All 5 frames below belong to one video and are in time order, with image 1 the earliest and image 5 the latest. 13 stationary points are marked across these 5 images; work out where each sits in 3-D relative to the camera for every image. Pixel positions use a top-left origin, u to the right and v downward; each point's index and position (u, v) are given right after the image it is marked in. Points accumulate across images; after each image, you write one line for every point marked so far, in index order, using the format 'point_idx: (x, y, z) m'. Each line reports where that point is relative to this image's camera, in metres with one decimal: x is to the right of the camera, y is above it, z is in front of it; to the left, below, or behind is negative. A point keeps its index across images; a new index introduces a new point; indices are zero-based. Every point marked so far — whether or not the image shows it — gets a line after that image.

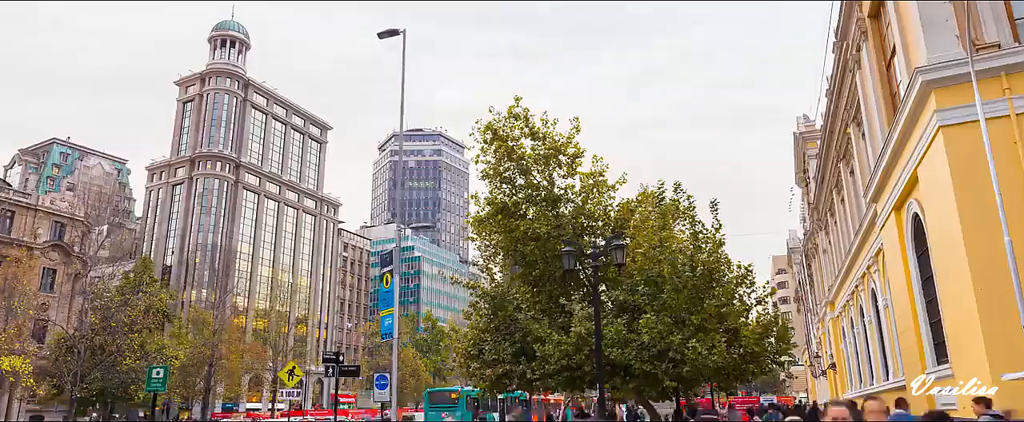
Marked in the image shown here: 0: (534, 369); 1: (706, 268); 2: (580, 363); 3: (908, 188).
0: (+0.6, -4.0, +17.9) m
1: (+4.9, -1.4, +17.8) m
2: (+1.7, -3.7, +17.1) m
3: (+8.4, +0.5, +14.9) m
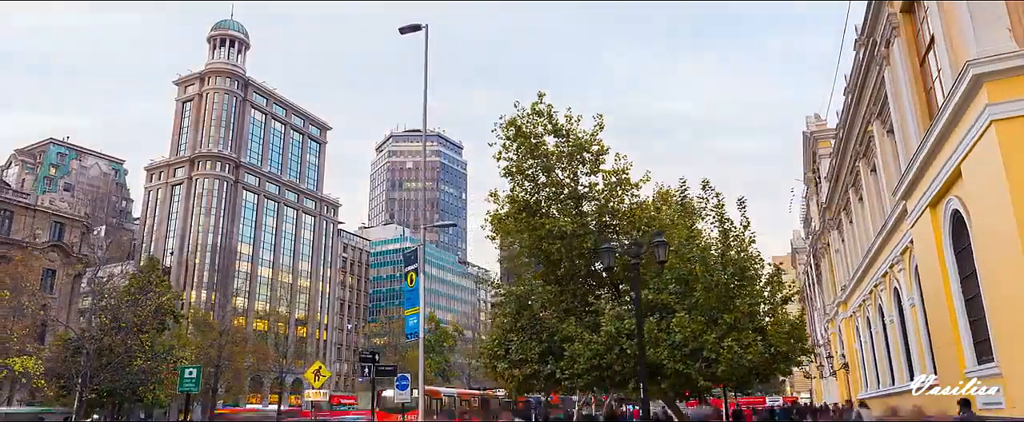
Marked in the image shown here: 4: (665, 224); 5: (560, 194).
0: (+1.3, -3.9, +17.6) m
1: (+5.6, -1.4, +17.5) m
2: (+2.4, -3.6, +16.8) m
3: (+9.1, +0.6, +14.7) m
4: (+4.3, -0.4, +19.9) m
5: (+1.3, +0.5, +19.9) m
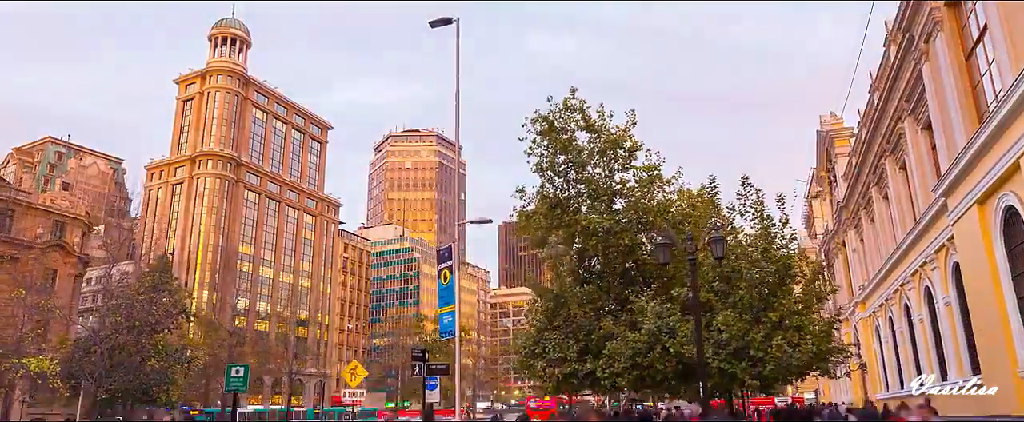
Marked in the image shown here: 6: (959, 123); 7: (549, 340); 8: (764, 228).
0: (+2.2, -3.8, +17.3) m
1: (+6.5, -1.3, +17.2) m
2: (+3.3, -3.5, +16.5) m
3: (+10.0, +0.7, +14.4) m
4: (+5.2, -0.3, +19.6) m
5: (+2.2, +0.6, +19.6) m
6: (+10.6, +2.1, +16.8) m
7: (+1.0, -3.4, +18.5) m
8: (+6.2, -0.4, +17.5) m
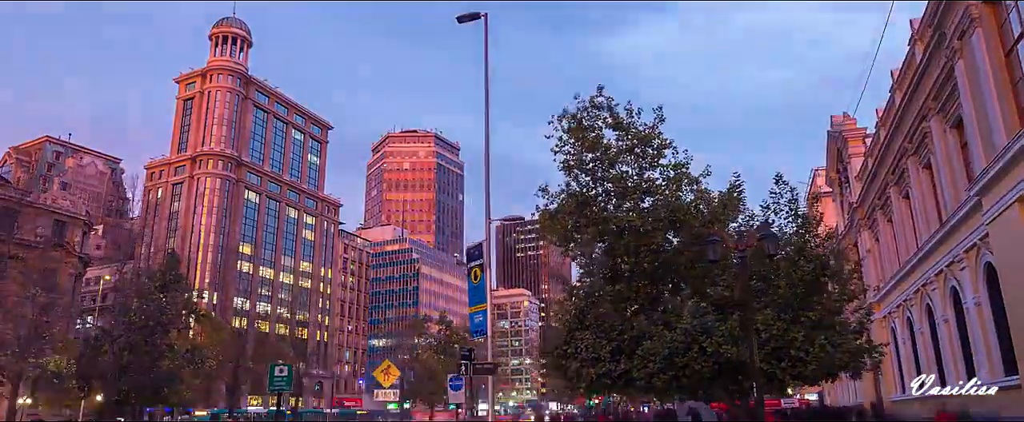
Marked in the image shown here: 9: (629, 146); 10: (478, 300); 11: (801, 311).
0: (+3.0, -3.8, +17.0) m
1: (+7.2, -1.2, +17.0) m
2: (+4.0, -3.5, +16.3) m
3: (+10.8, +0.7, +14.2) m
4: (+6.0, -0.3, +19.4) m
5: (+3.0, +0.6, +19.4) m
6: (+11.4, +2.1, +16.6) m
7: (+1.7, -3.3, +18.2) m
8: (+7.0, -0.3, +17.3) m
9: (+3.2, +1.8, +19.9) m
10: (-0.9, -2.2, +17.5) m
11: (+6.7, -2.3, +16.5) m
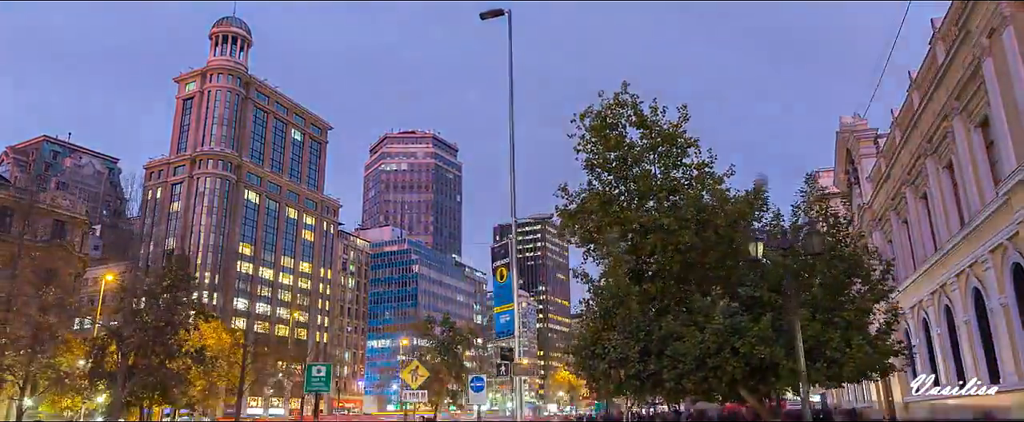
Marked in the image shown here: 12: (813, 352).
0: (+3.6, -3.8, +16.8) m
1: (+7.9, -1.2, +16.8) m
2: (+4.7, -3.4, +16.0) m
3: (+11.4, +0.7, +14.1) m
4: (+6.6, -0.2, +19.2) m
5: (+3.6, +0.6, +19.1) m
6: (+12.0, +2.1, +16.5) m
7: (+2.3, -3.3, +18.0) m
8: (+7.7, -0.3, +17.1) m
9: (+3.9, +1.8, +19.6) m
10: (-0.3, -2.1, +17.3) m
11: (+7.3, -2.3, +16.3) m
12: (+6.5, -3.1, +15.4) m
